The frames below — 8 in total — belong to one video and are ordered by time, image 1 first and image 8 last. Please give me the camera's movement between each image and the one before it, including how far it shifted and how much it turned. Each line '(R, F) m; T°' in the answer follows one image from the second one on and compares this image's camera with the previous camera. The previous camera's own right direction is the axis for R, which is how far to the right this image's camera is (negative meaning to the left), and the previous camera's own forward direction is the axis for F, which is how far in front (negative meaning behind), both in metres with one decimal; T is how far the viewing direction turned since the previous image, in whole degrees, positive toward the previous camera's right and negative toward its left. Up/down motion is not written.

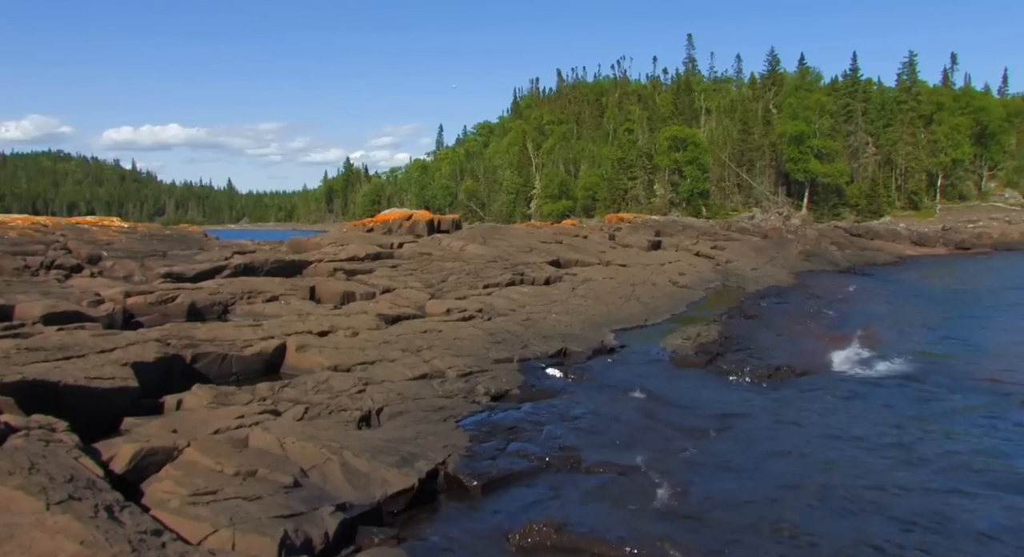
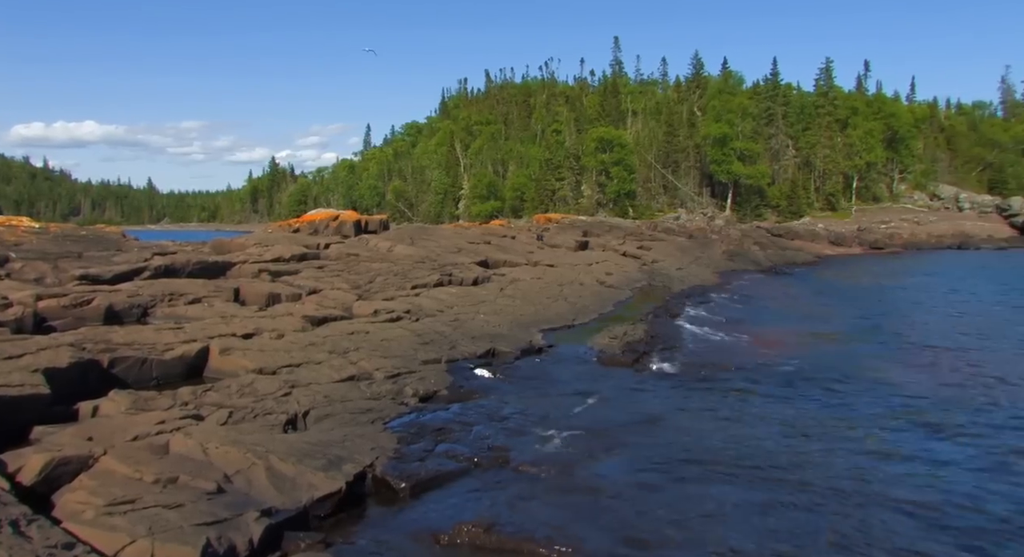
(+0.4, 0.0) m; +4°
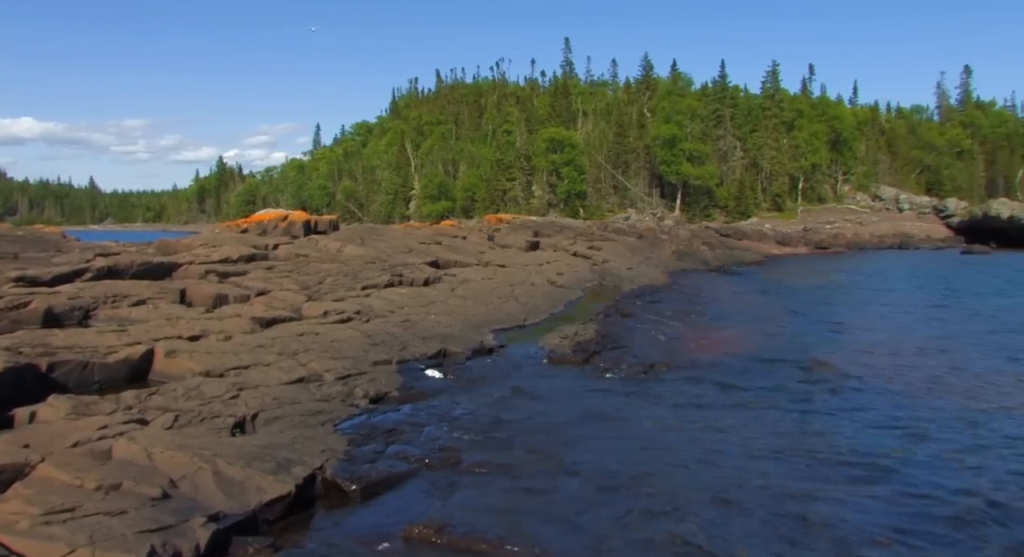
(+0.3, 0.0) m; +3°
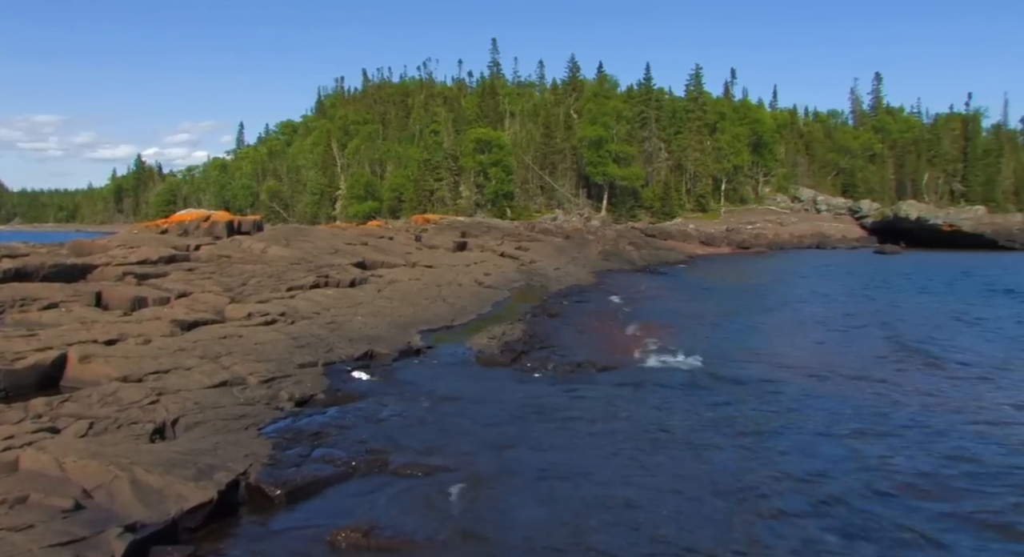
(+0.4, 0.0) m; +4°
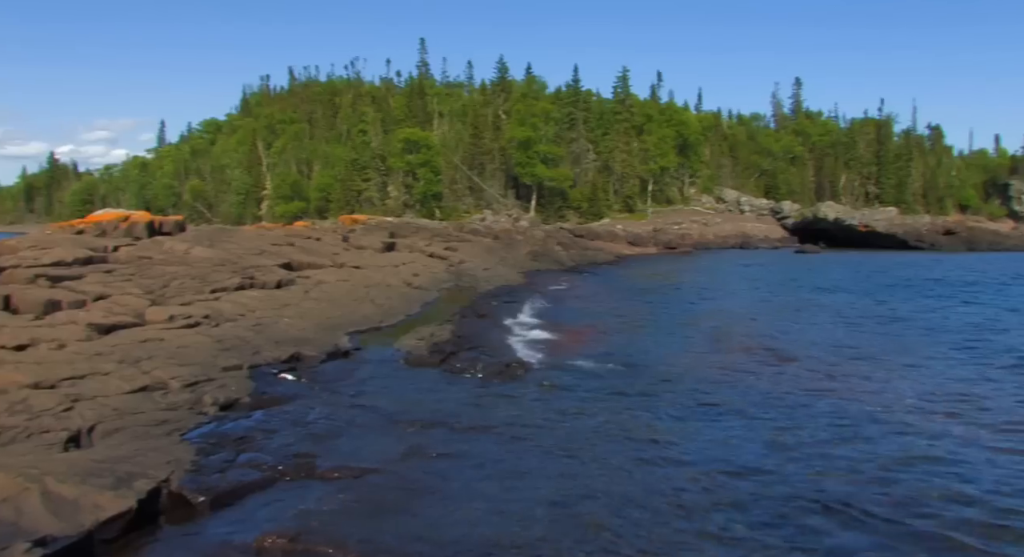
(+0.4, 0.0) m; +4°
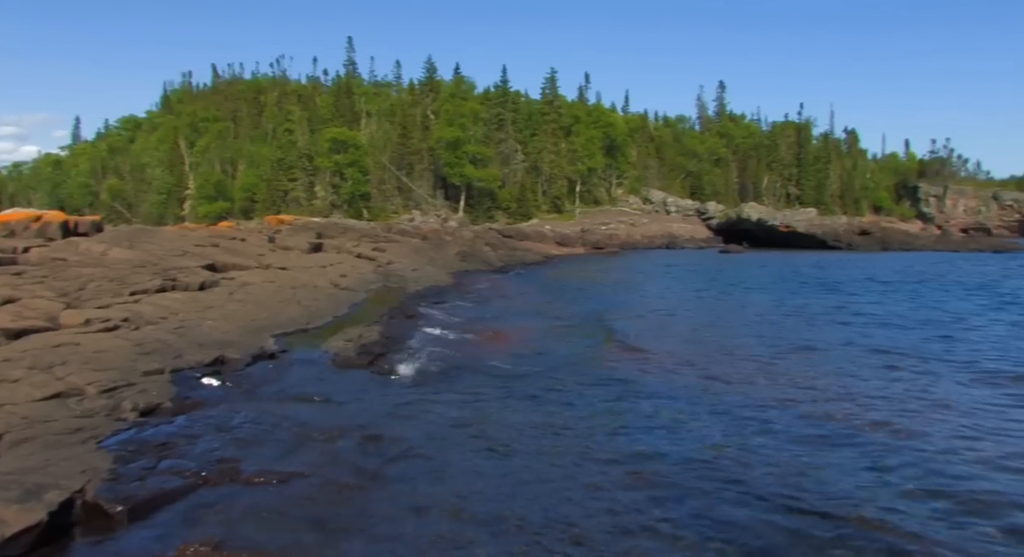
(+0.4, 0.0) m; +4°
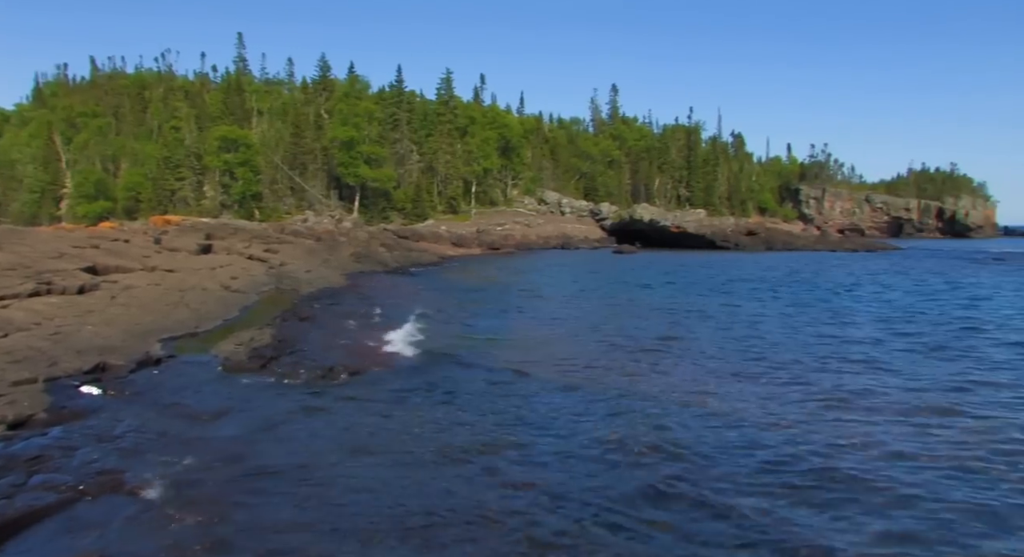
(+0.6, -0.1) m; +6°
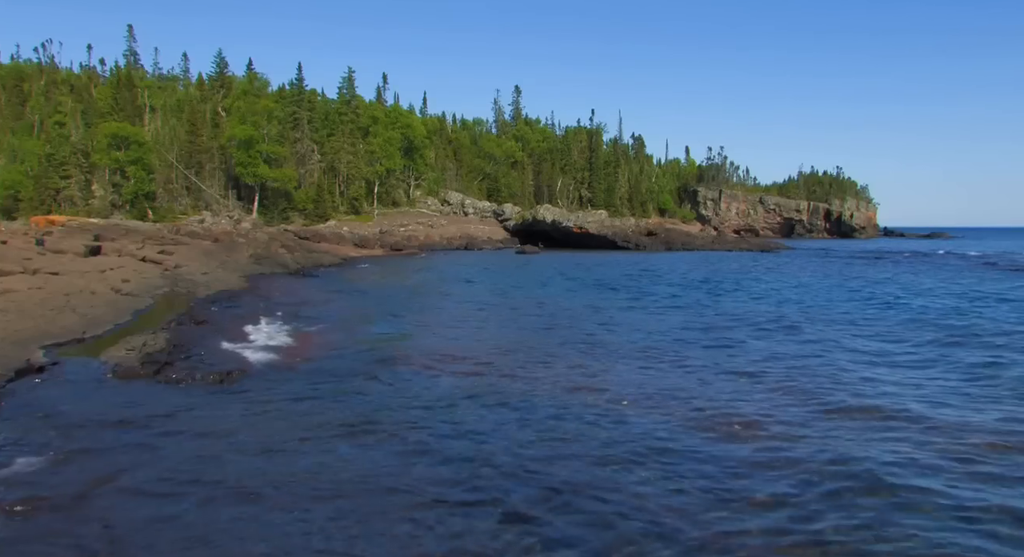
(+0.5, -0.1) m; +5°
